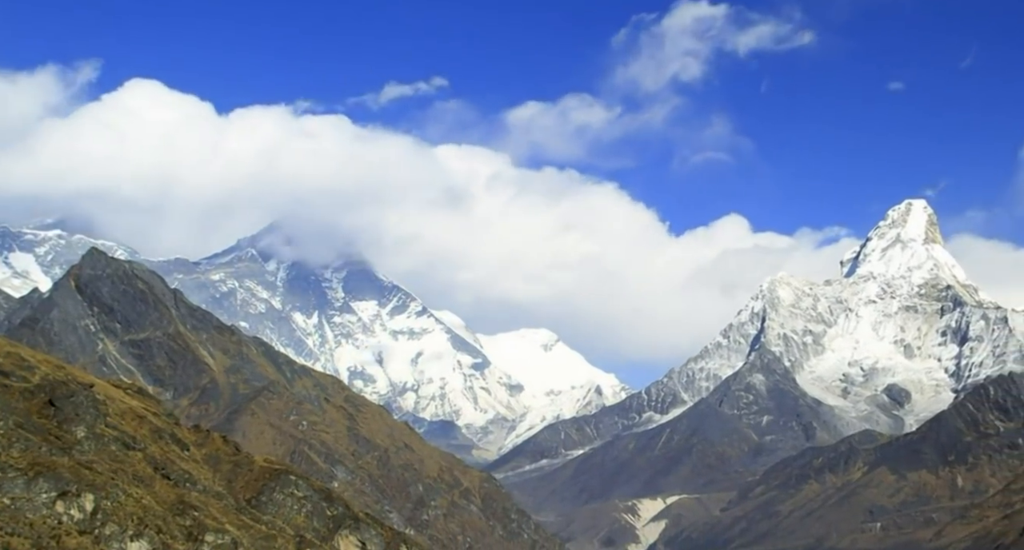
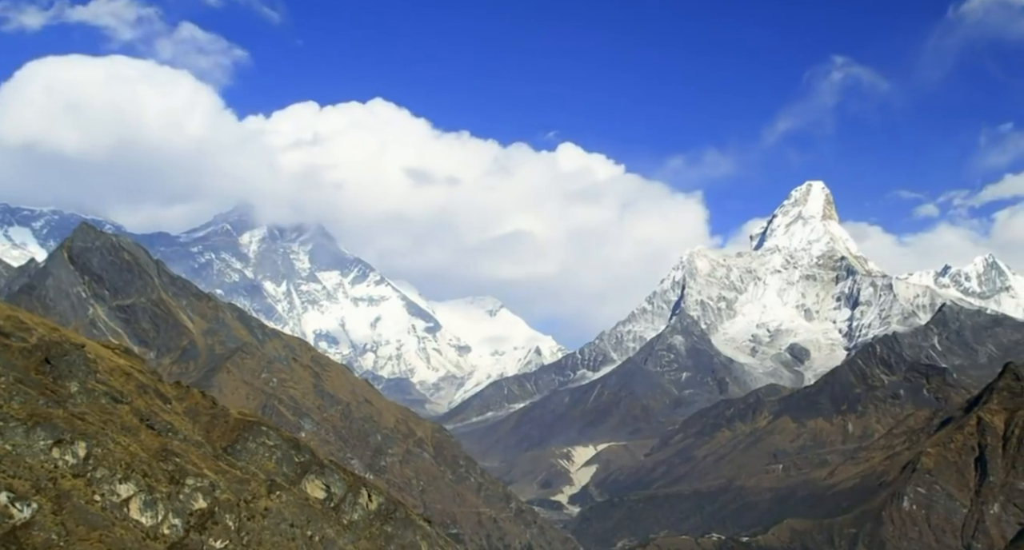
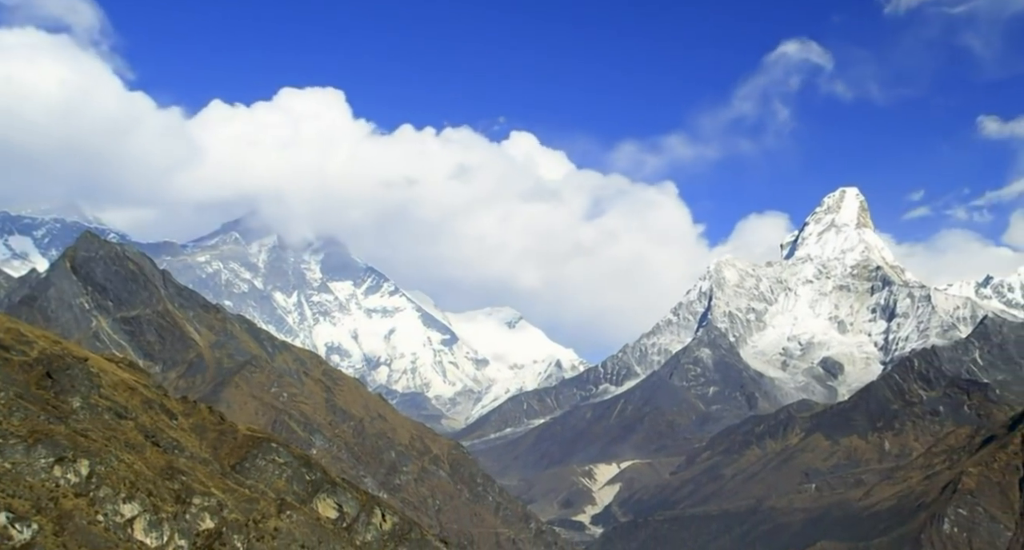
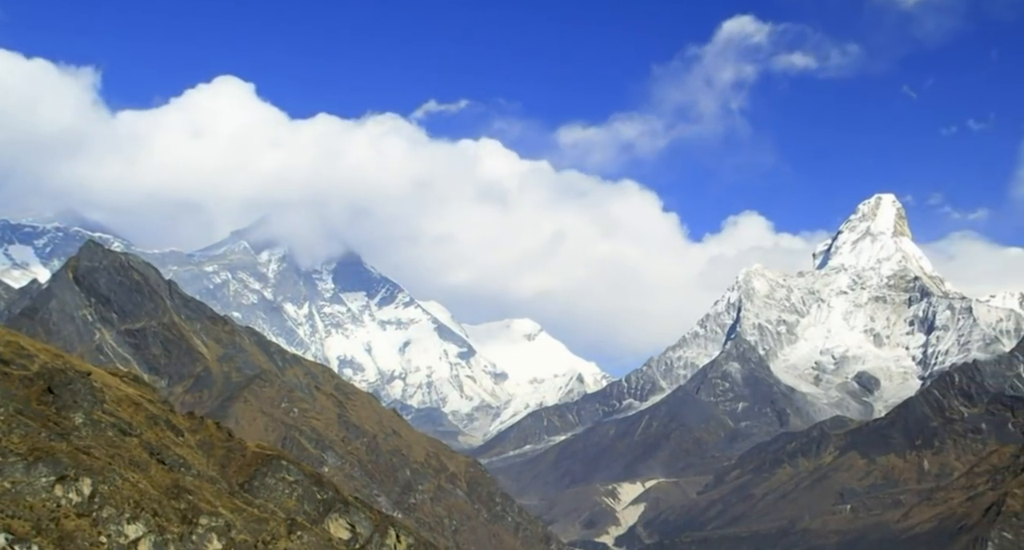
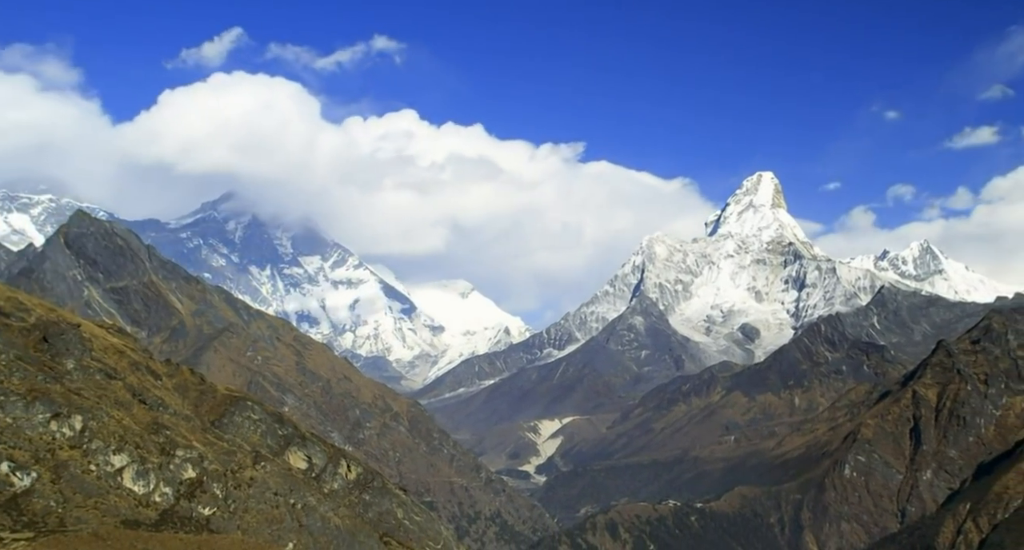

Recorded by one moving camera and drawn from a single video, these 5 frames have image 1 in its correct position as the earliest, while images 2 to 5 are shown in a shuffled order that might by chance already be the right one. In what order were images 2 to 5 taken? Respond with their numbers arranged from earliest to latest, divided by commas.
4, 3, 2, 5
